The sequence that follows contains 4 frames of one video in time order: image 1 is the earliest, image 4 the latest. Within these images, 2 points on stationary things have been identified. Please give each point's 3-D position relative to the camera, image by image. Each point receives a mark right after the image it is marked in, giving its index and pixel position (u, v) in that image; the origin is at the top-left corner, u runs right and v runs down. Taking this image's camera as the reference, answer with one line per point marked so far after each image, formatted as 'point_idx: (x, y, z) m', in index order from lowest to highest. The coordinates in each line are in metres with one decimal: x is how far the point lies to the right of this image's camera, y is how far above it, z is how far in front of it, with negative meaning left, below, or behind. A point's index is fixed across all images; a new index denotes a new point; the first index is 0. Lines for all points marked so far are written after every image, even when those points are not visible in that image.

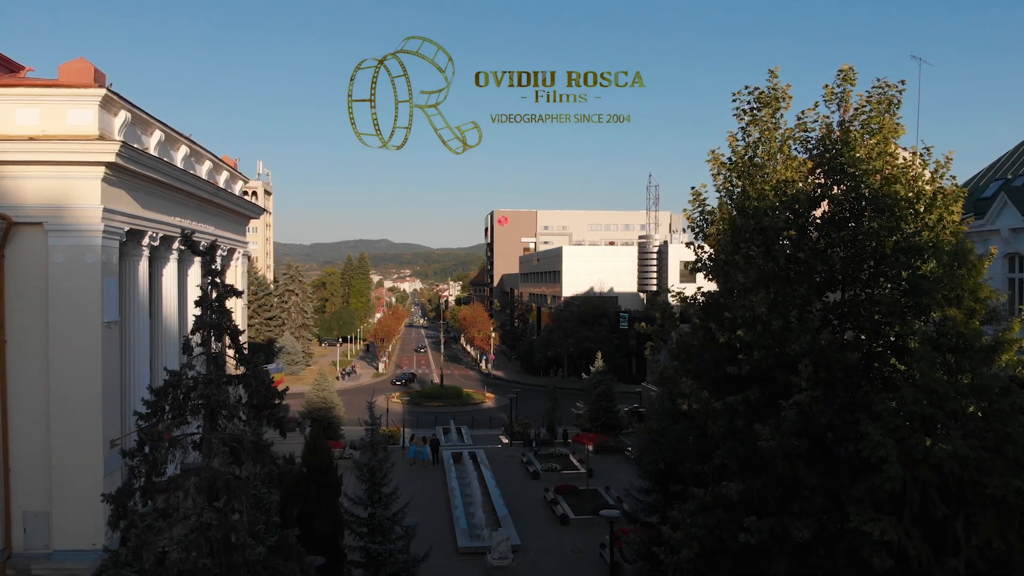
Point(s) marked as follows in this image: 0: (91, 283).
0: (-8.9, +0.1, +15.5) m
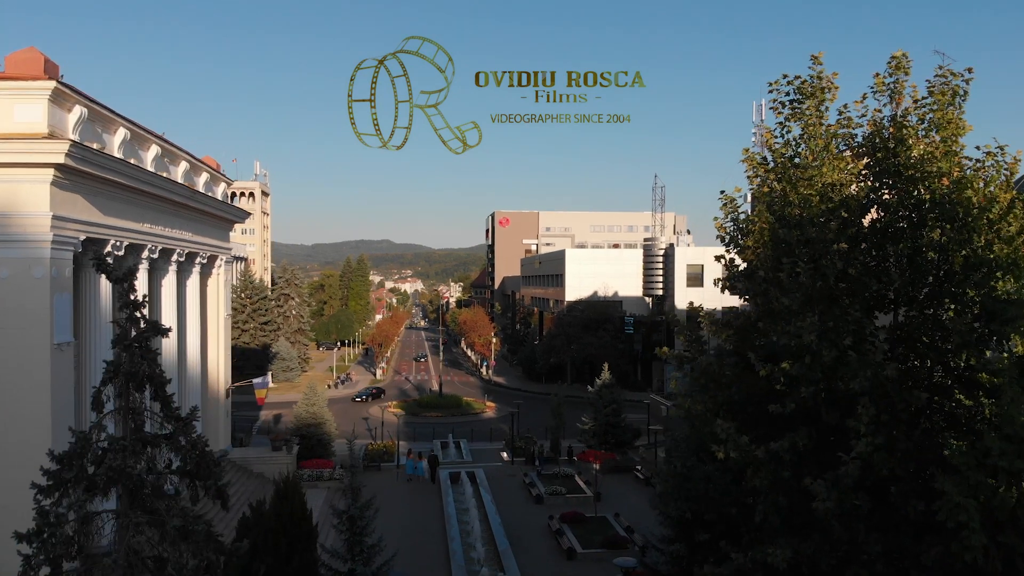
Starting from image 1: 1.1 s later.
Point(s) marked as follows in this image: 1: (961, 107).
0: (-8.8, -0.2, +13.7) m
1: (+6.8, +2.7, +11.2) m
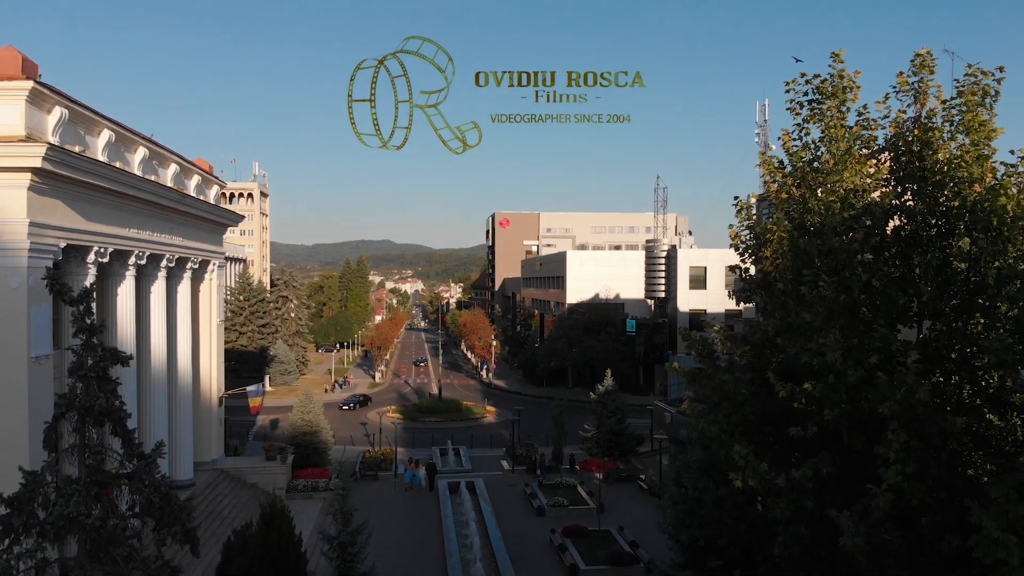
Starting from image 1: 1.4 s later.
0: (-8.8, -0.4, +13.1) m
1: (+6.8, +2.5, +10.5) m
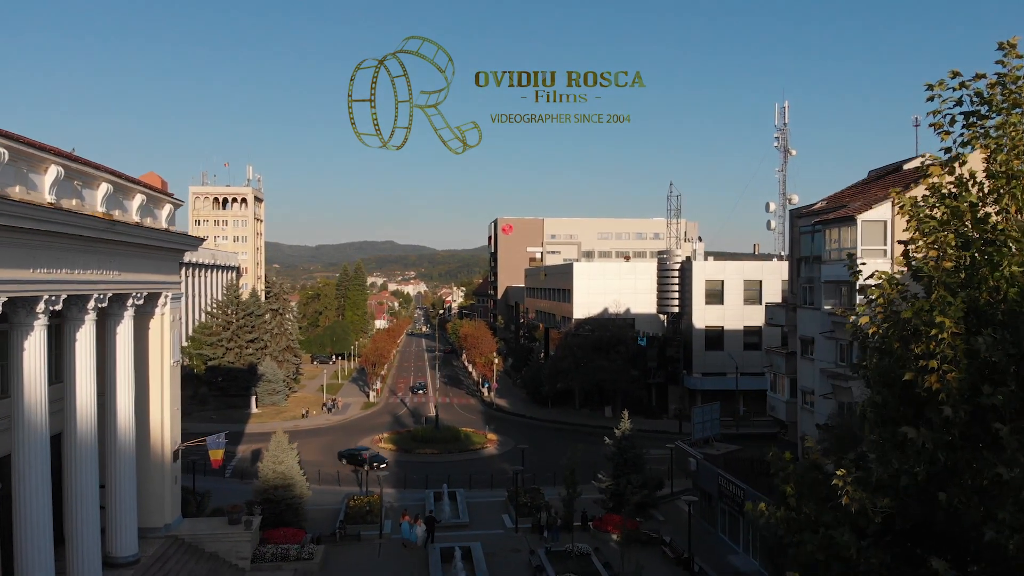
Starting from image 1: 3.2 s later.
0: (-8.8, -1.4, +9.5) m
1: (+6.8, +1.5, +6.9) m
